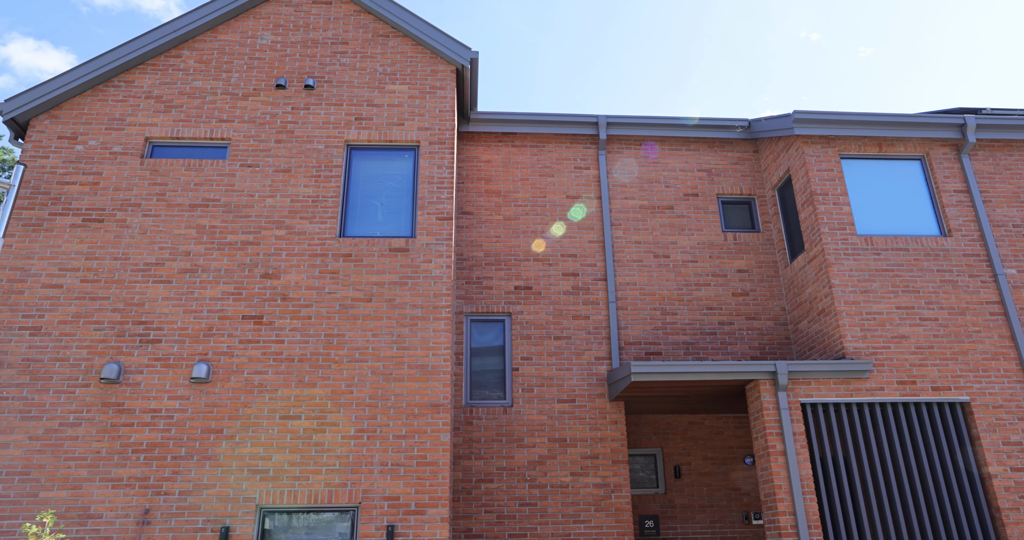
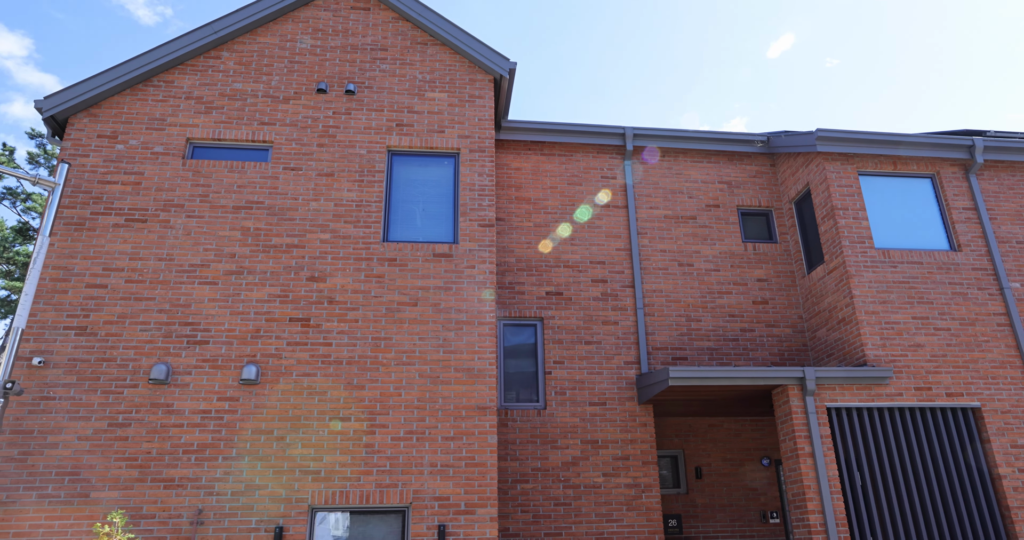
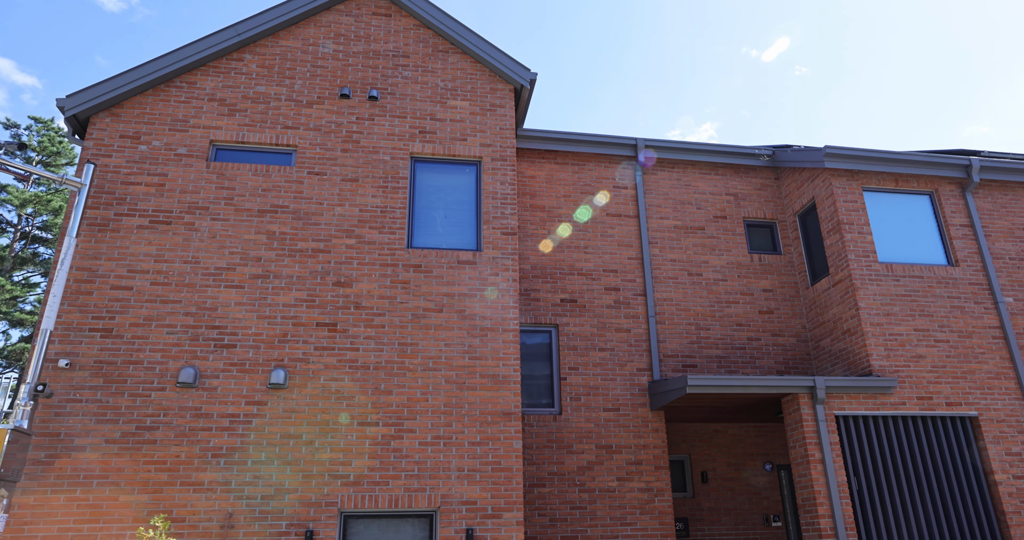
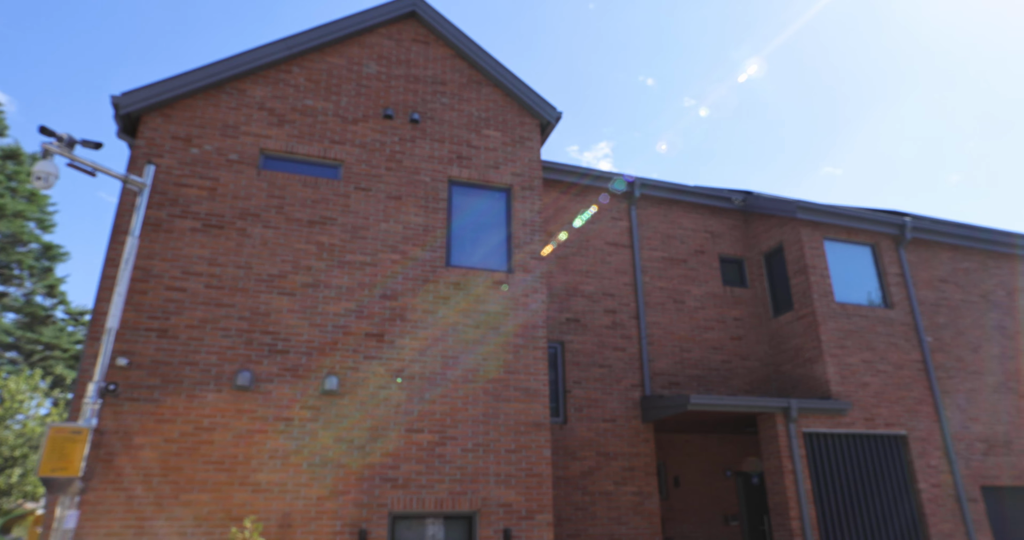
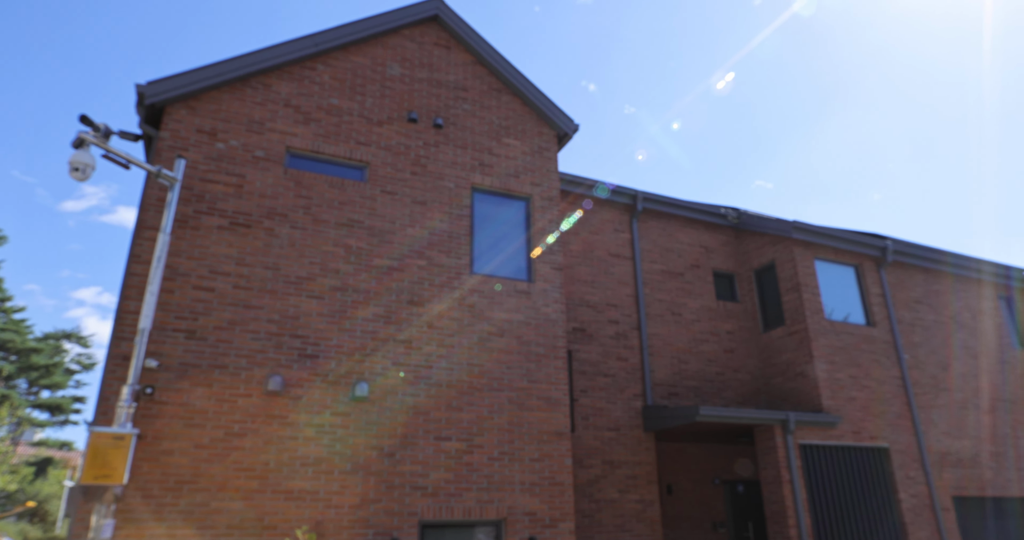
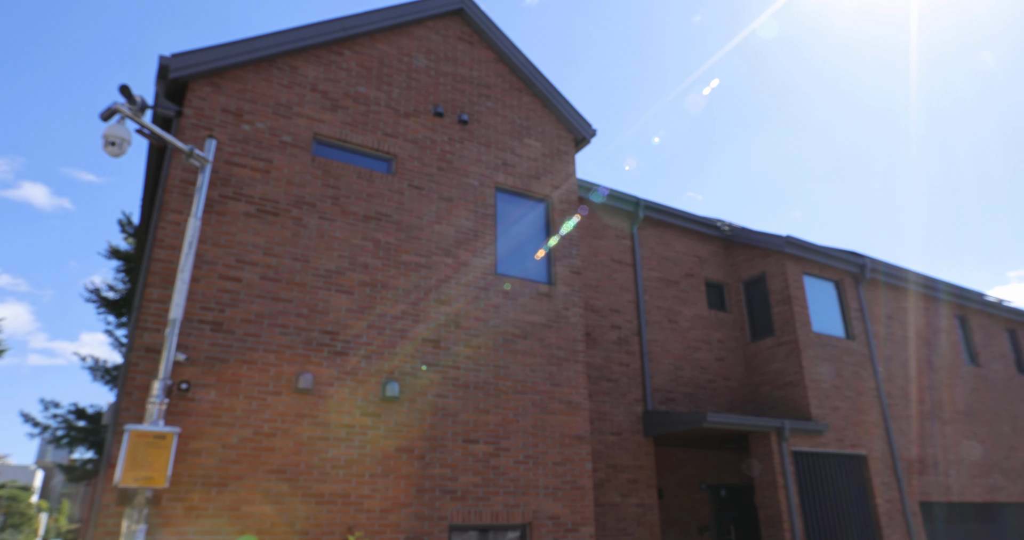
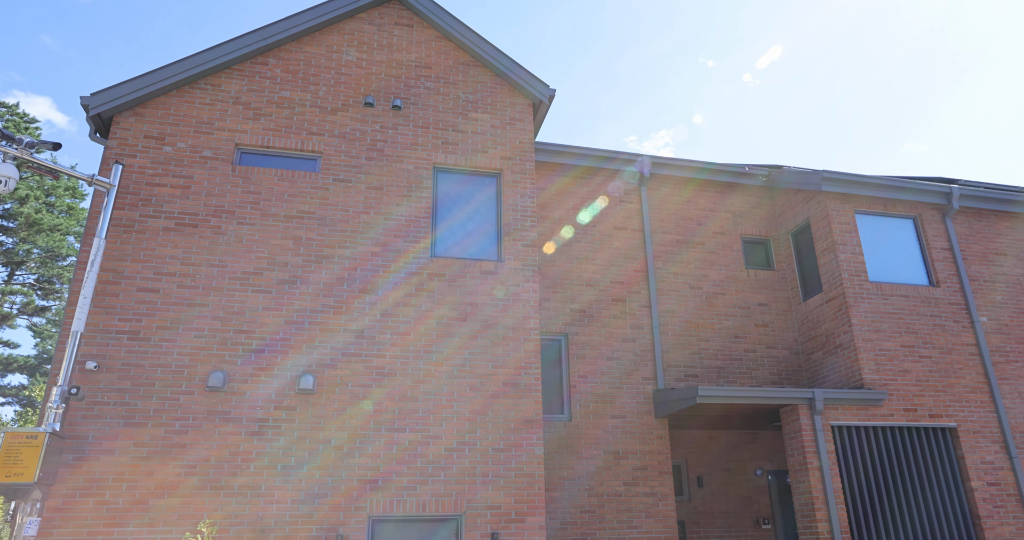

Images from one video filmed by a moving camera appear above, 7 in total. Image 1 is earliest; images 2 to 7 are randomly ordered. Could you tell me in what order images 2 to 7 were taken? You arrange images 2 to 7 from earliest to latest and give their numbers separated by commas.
2, 3, 7, 4, 5, 6
